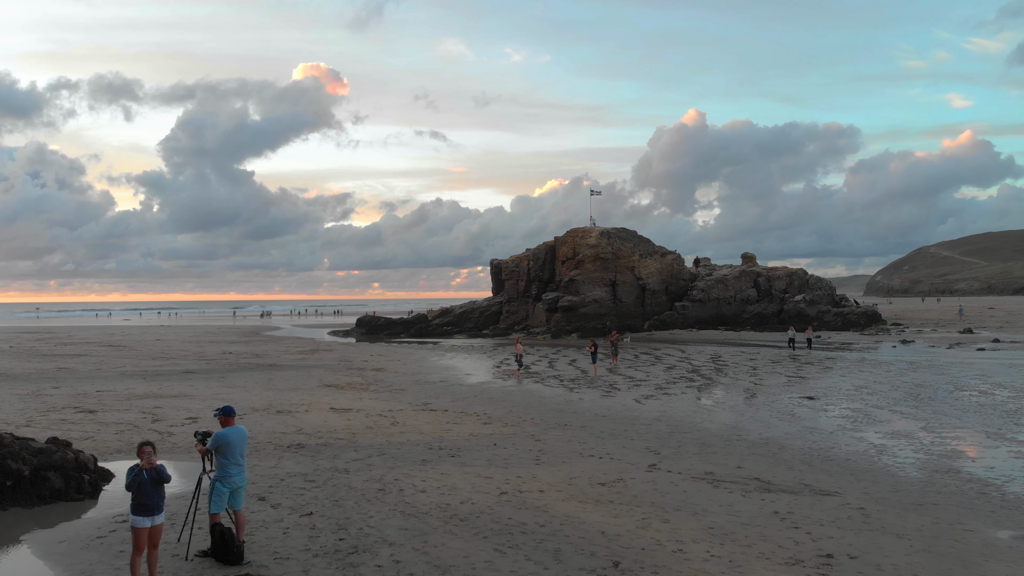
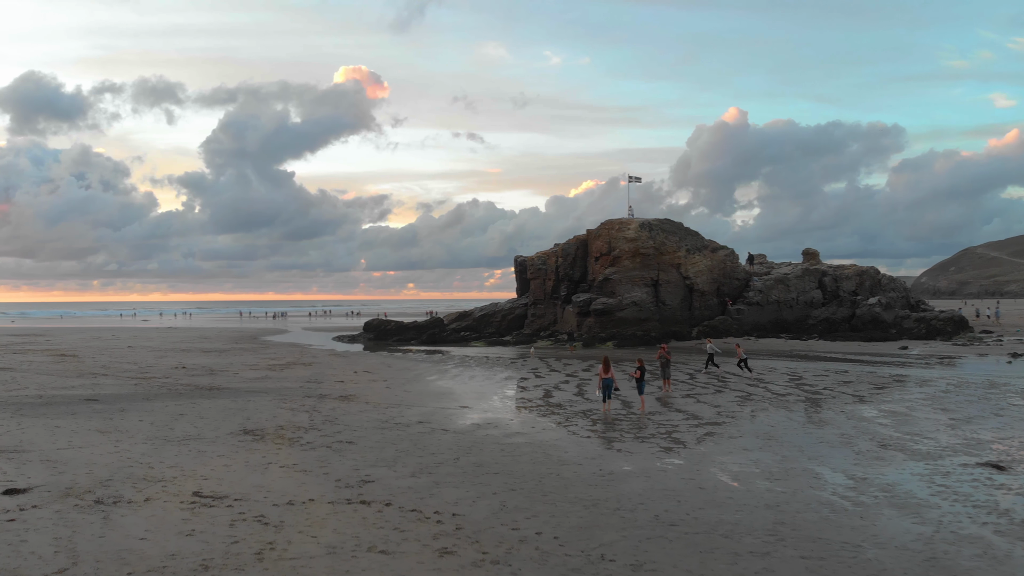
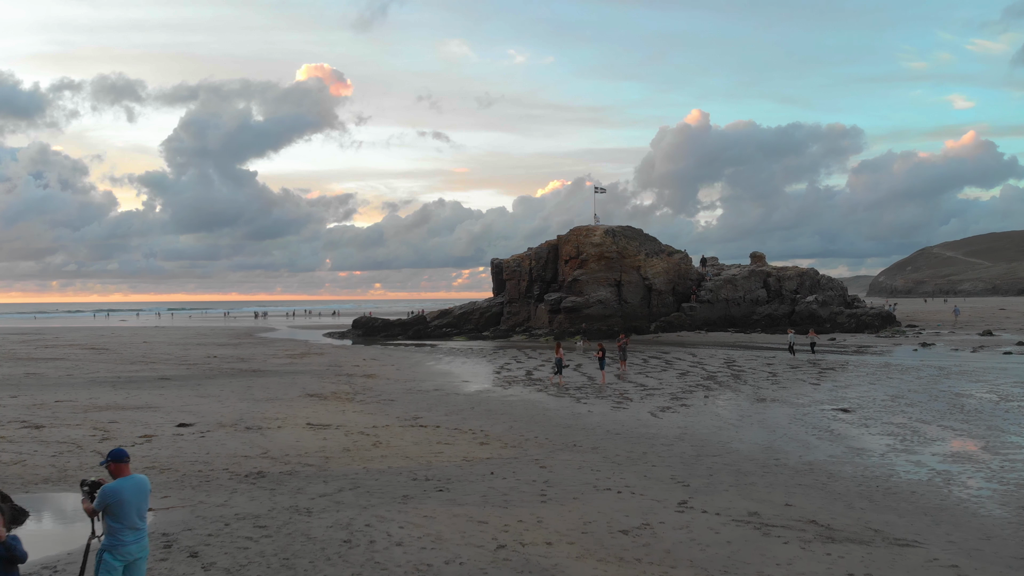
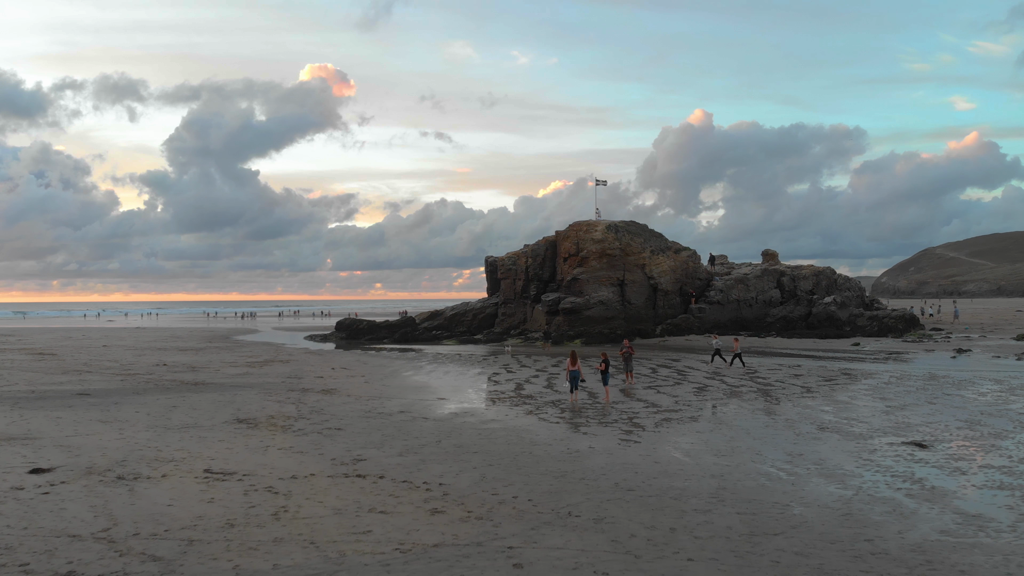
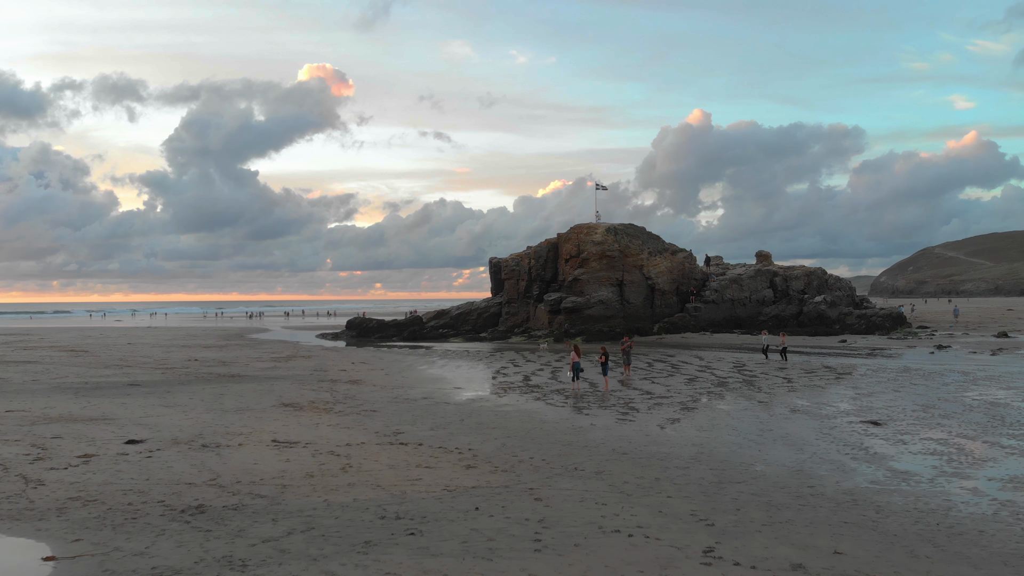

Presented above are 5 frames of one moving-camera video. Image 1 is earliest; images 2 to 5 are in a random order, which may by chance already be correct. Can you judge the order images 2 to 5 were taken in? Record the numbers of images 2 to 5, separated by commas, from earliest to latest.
3, 5, 4, 2
